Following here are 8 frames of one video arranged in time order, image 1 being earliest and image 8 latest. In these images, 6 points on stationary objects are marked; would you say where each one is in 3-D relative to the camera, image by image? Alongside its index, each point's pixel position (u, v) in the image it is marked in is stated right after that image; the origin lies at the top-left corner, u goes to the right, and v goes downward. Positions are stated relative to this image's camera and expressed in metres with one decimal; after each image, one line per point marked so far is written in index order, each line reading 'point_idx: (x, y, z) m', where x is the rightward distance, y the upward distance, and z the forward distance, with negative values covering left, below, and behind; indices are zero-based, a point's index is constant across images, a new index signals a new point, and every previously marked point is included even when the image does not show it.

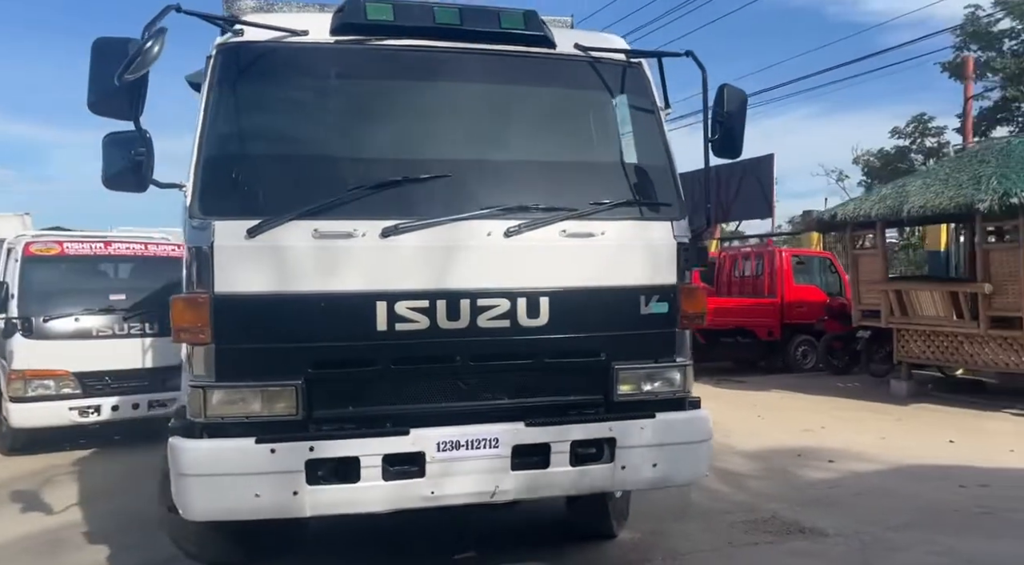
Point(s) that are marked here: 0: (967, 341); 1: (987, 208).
0: (+5.3, -0.7, +9.6) m
1: (+5.1, +0.8, +8.7) m
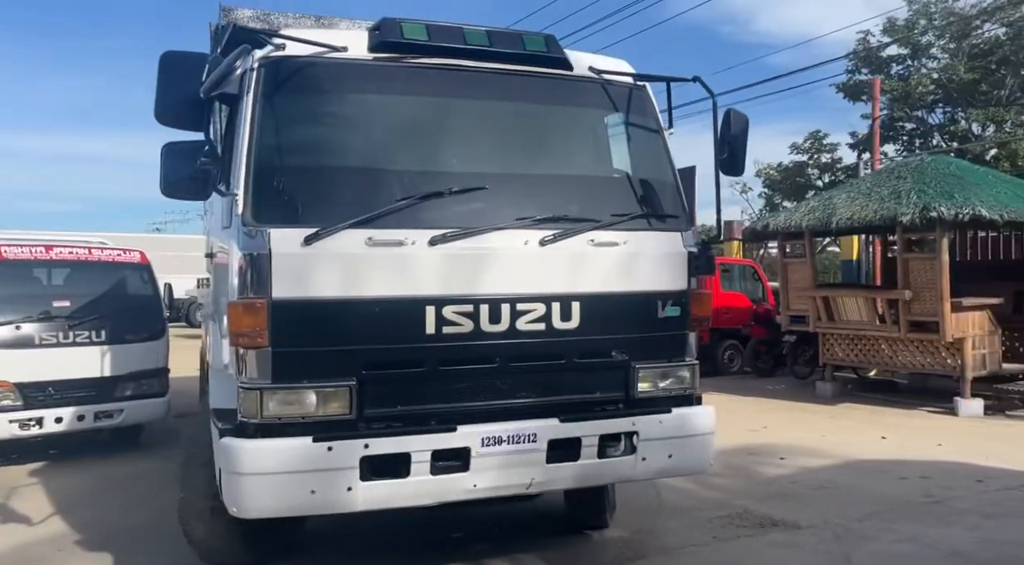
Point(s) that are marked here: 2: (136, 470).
0: (+4.7, -0.8, +10.4) m
1: (+4.6, +0.7, +9.5) m
2: (-3.4, -1.7, +7.2) m
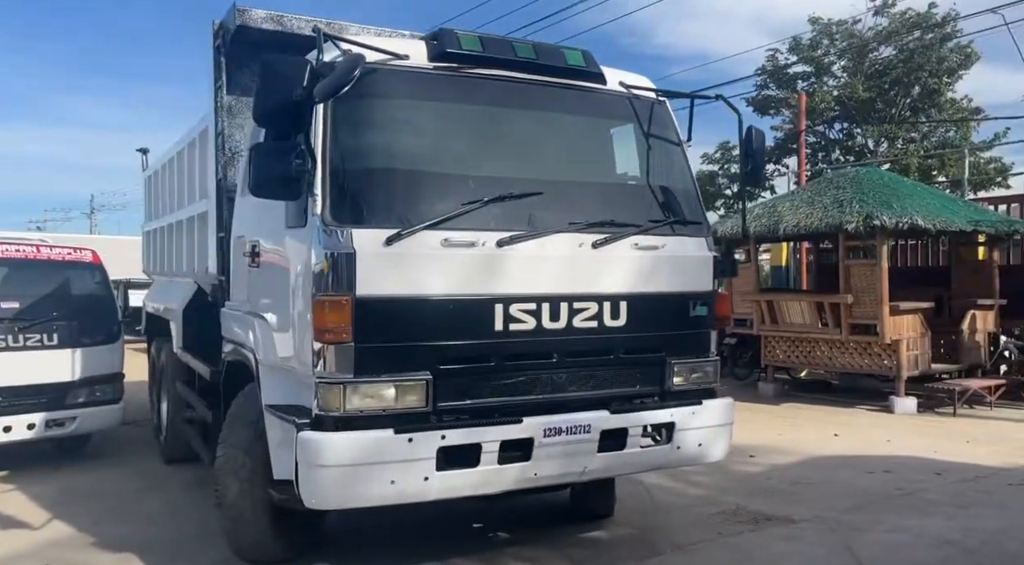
0: (+4.2, -0.9, +11.0) m
1: (+4.2, +0.7, +10.2) m
2: (-3.5, -1.7, +7.0) m
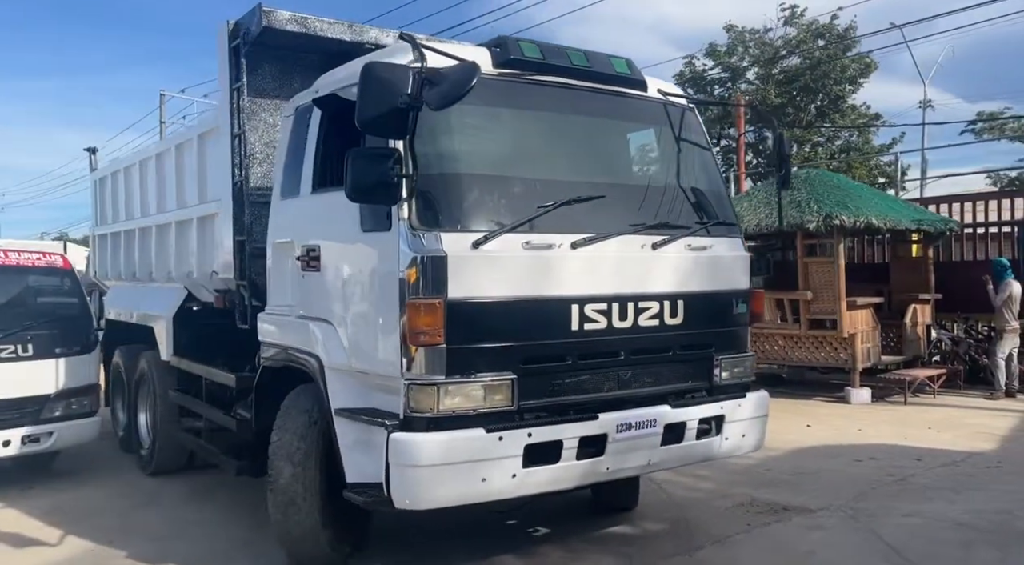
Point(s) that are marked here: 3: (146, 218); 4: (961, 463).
0: (+3.8, -0.8, +11.5) m
1: (+3.9, +0.7, +10.6) m
2: (-3.4, -1.7, +6.6) m
3: (-3.7, +0.6, +8.2) m
4: (+3.9, -1.6, +7.1) m
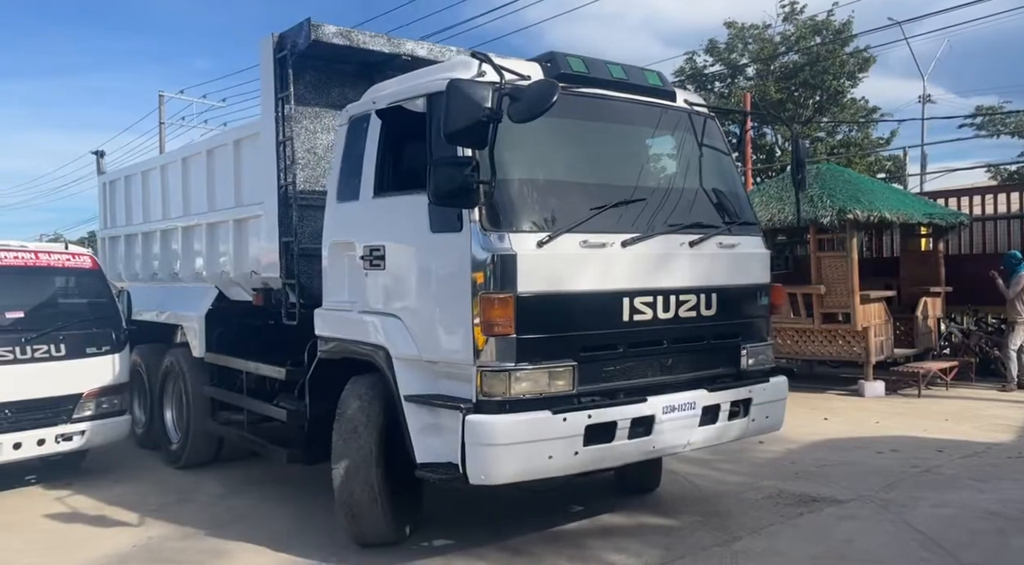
0: (+4.0, -0.7, +11.6) m
1: (+4.1, +0.8, +10.7) m
2: (-3.2, -1.7, +6.7) m
3: (-3.5, +0.6, +8.3) m
4: (+4.1, -1.5, +7.2) m
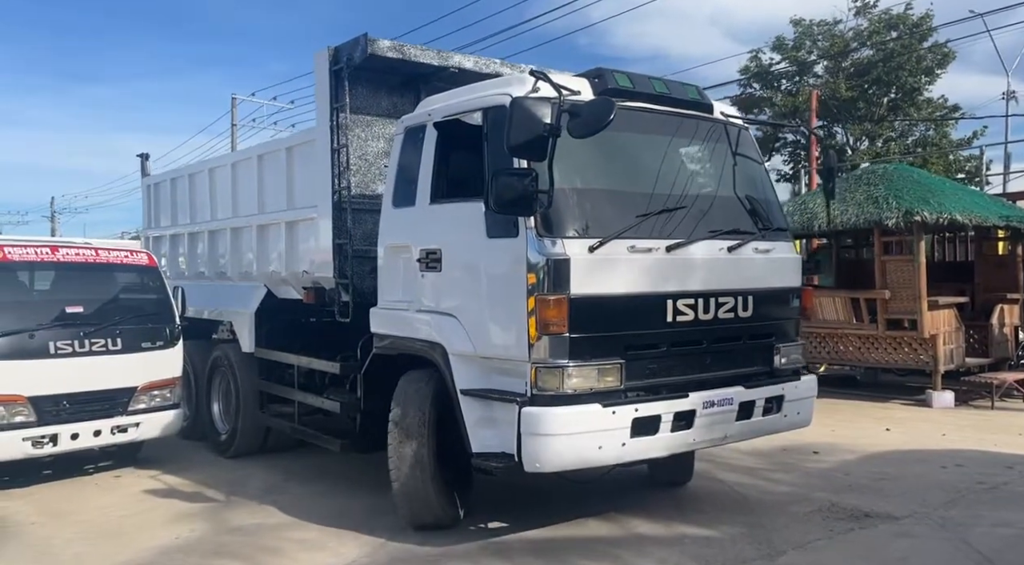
0: (+4.7, -0.8, +11.1) m
1: (+4.8, +0.7, +10.3) m
2: (-2.8, -1.7, +6.8) m
3: (-3.0, +0.6, +8.5) m
4: (+4.5, -1.6, +6.8) m
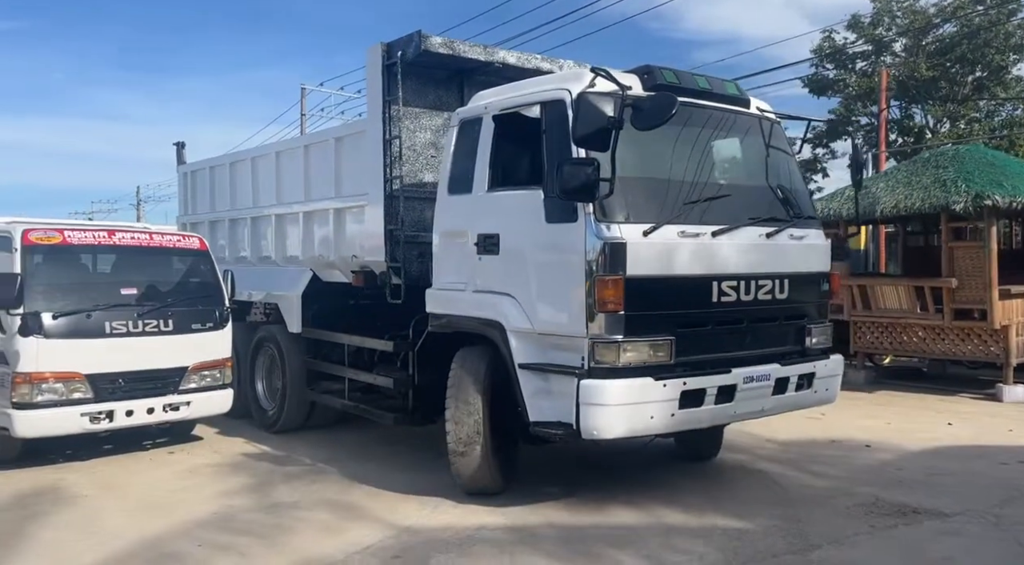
0: (+5.4, -0.6, +10.7) m
1: (+5.3, +0.9, +9.8) m
2: (-2.5, -1.6, +7.0) m
3: (-2.5, +0.8, +8.6) m
4: (+4.8, -1.5, +6.4) m
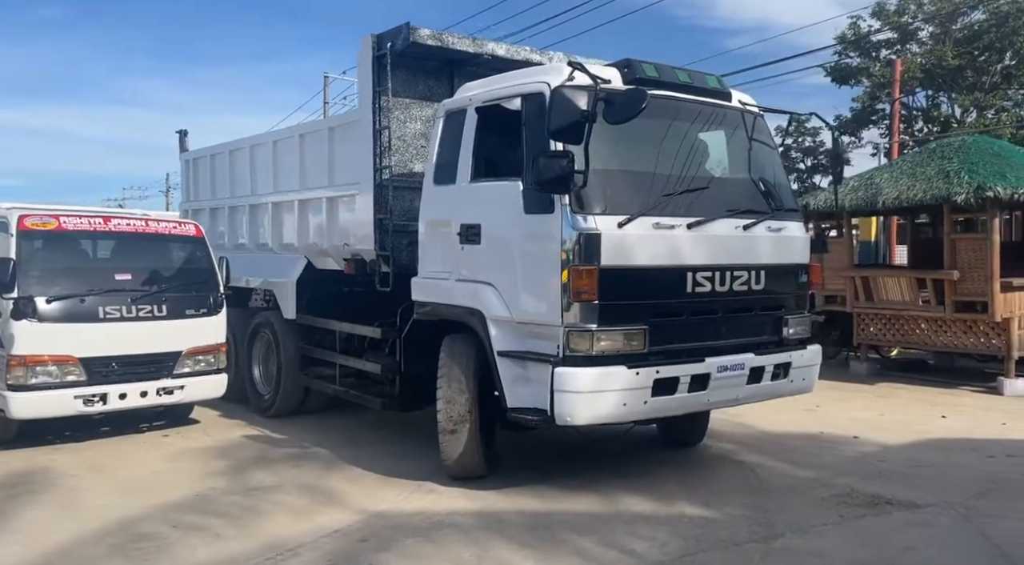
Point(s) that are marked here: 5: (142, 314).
0: (+5.3, -0.5, +10.6) m
1: (+5.3, +1.0, +9.7) m
2: (-2.6, -1.4, +7.2) m
3: (-2.6, +0.9, +8.7) m
4: (+4.6, -1.4, +6.3) m
5: (-3.3, -0.3, +7.4) m
